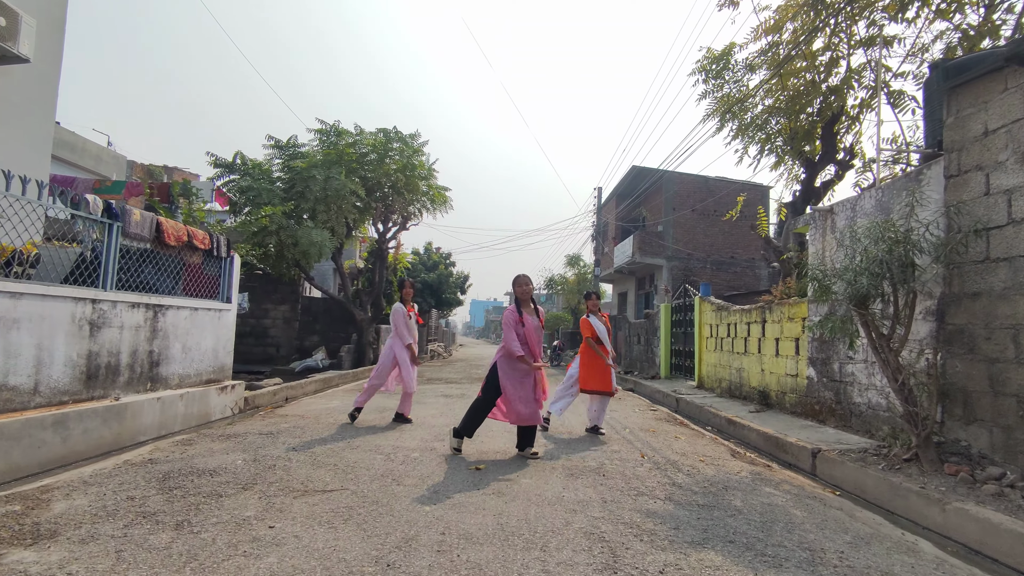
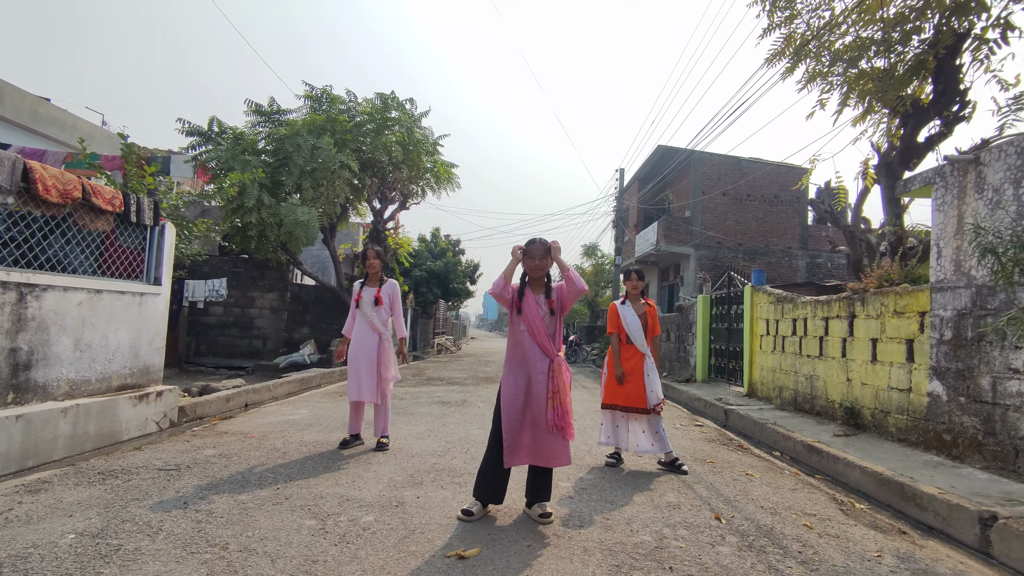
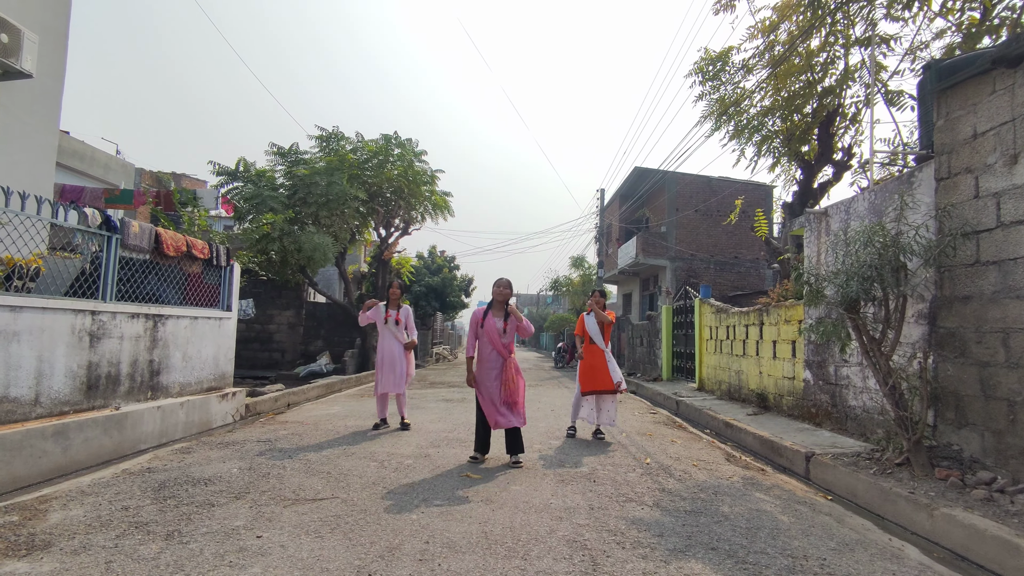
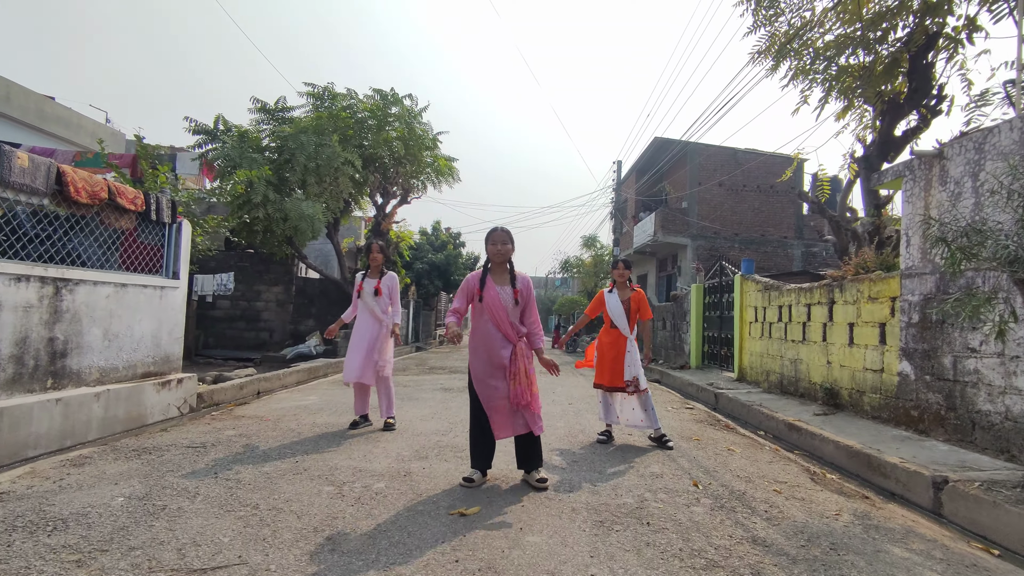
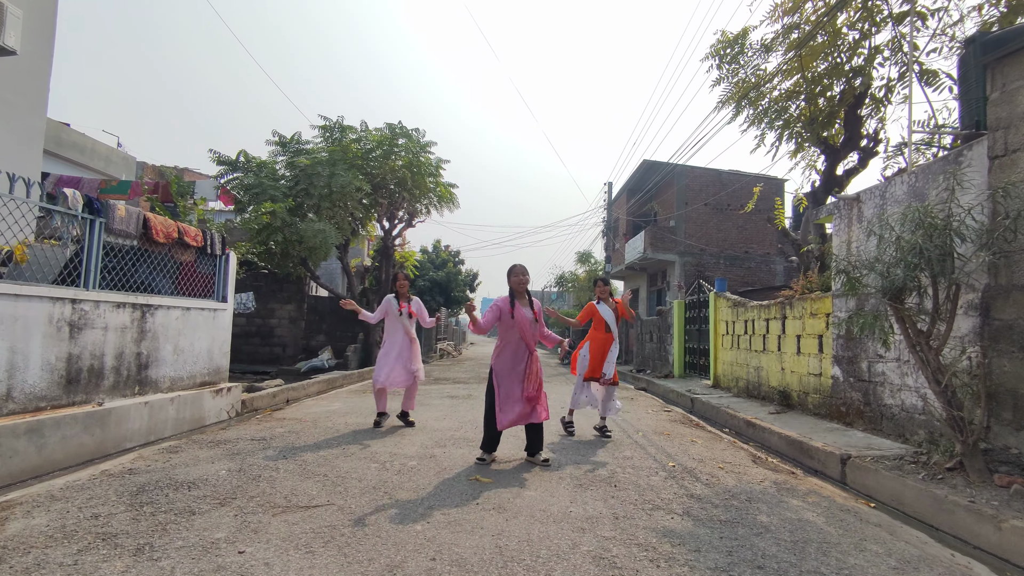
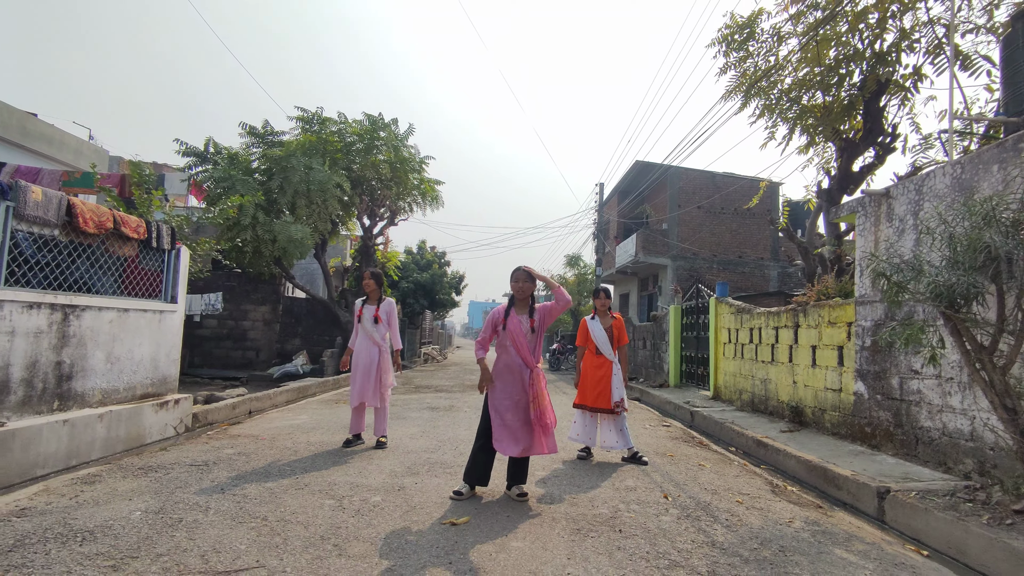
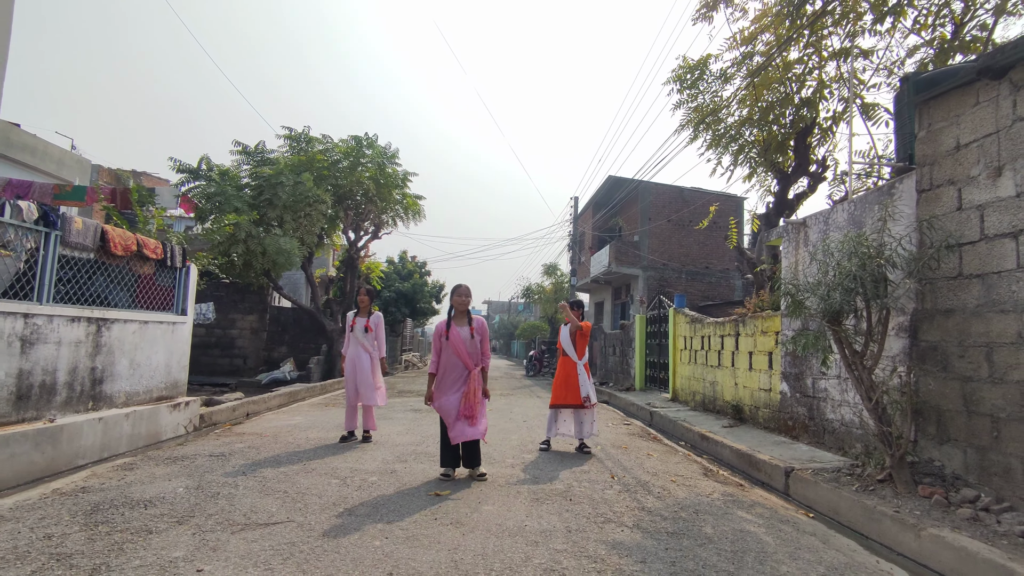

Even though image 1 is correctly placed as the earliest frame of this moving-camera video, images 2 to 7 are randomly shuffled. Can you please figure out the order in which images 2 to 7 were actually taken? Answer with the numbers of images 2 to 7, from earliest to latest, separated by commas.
4, 2, 6, 7, 3, 5
